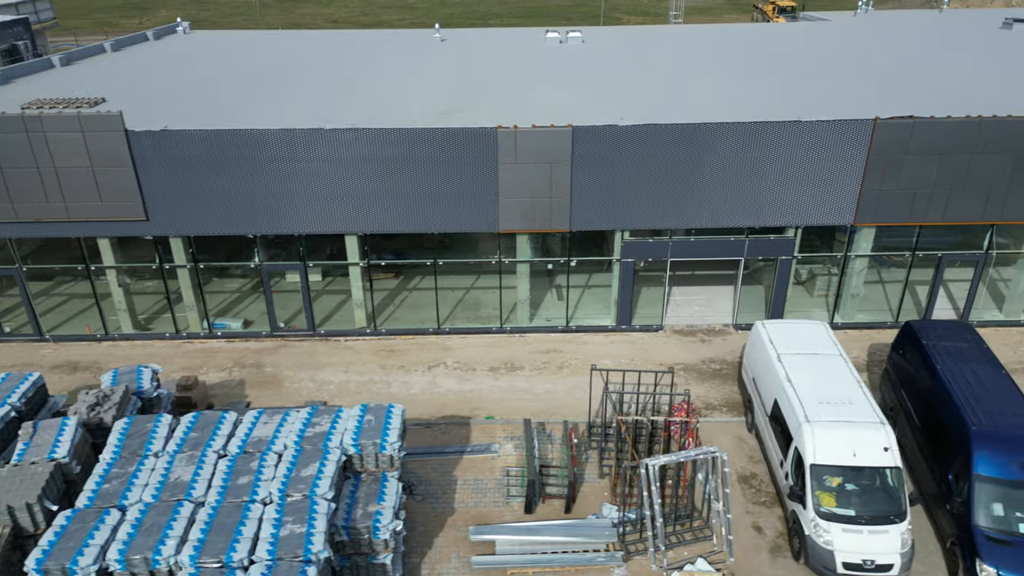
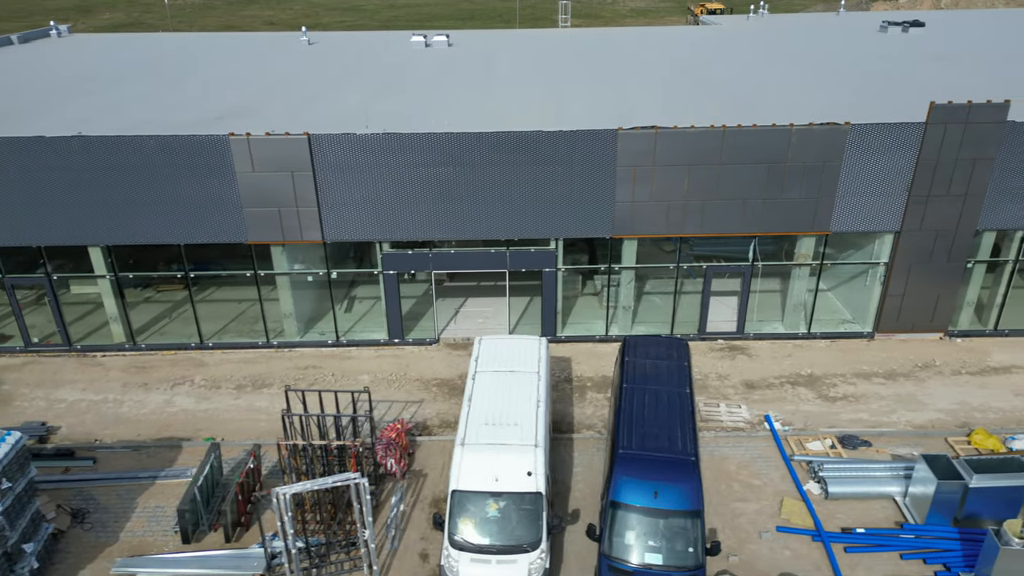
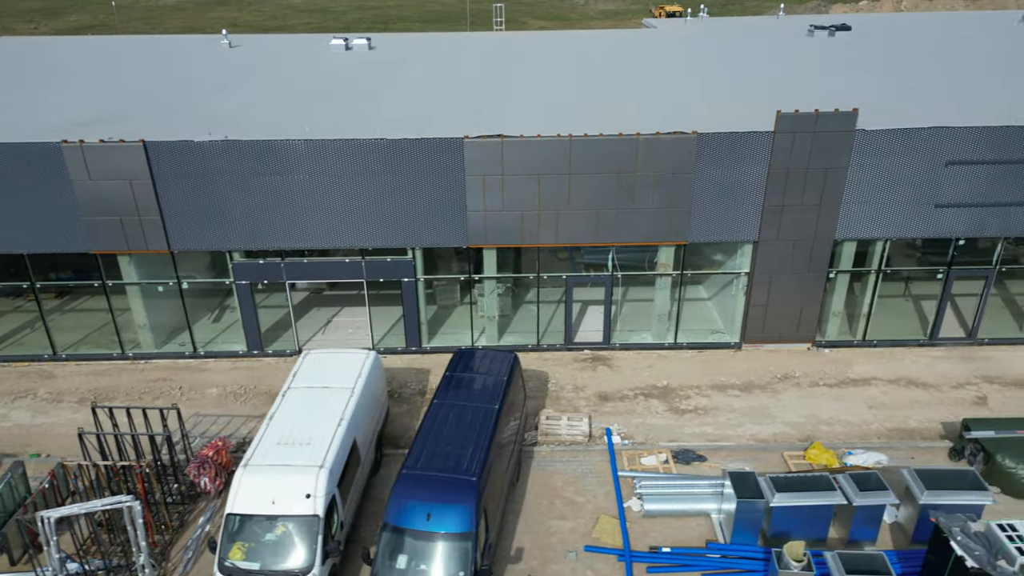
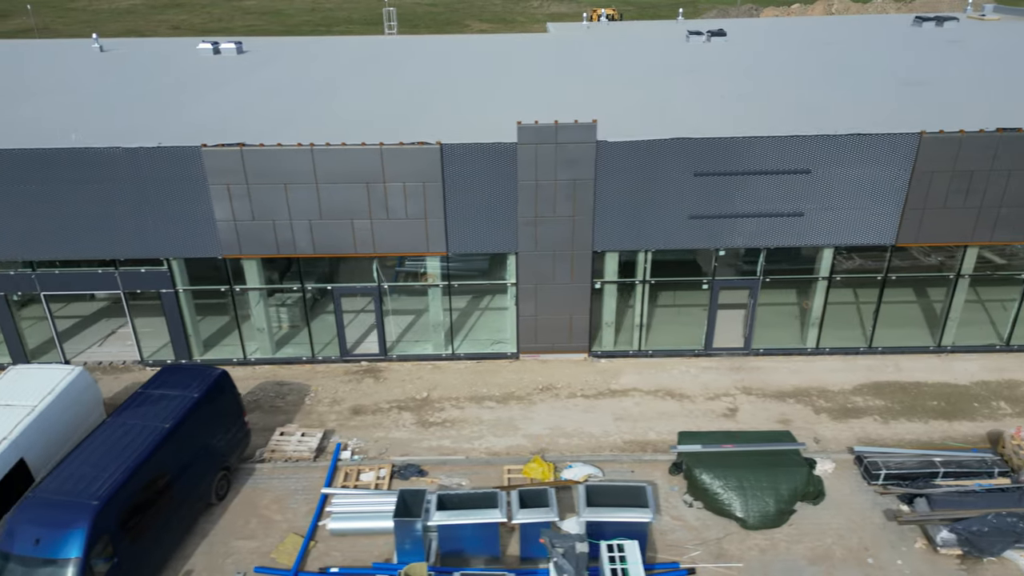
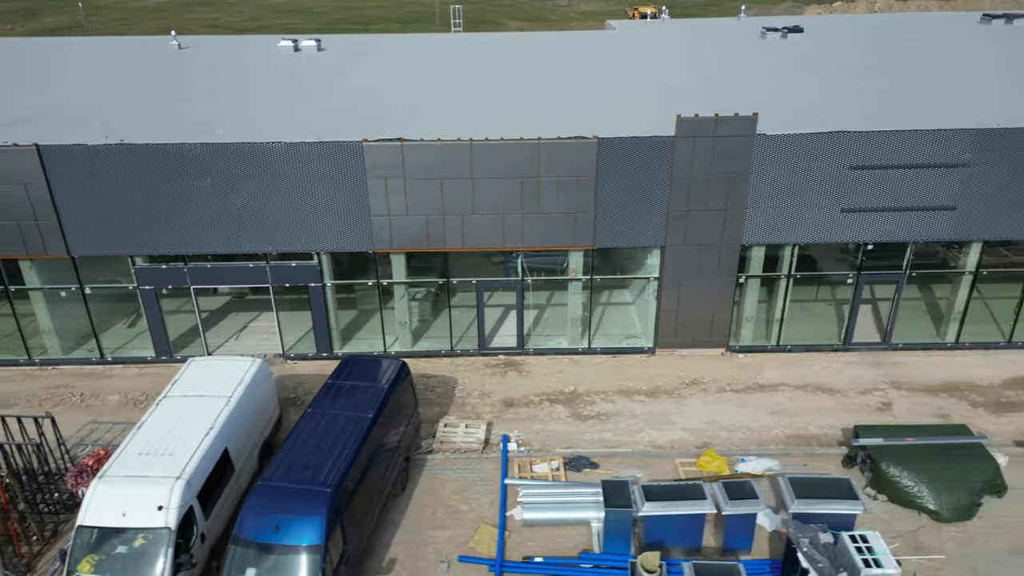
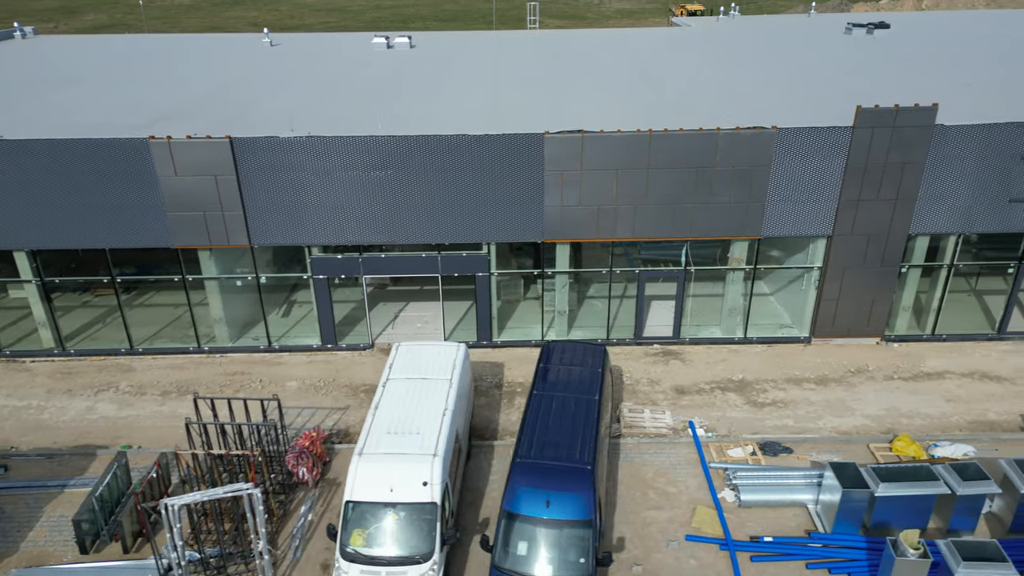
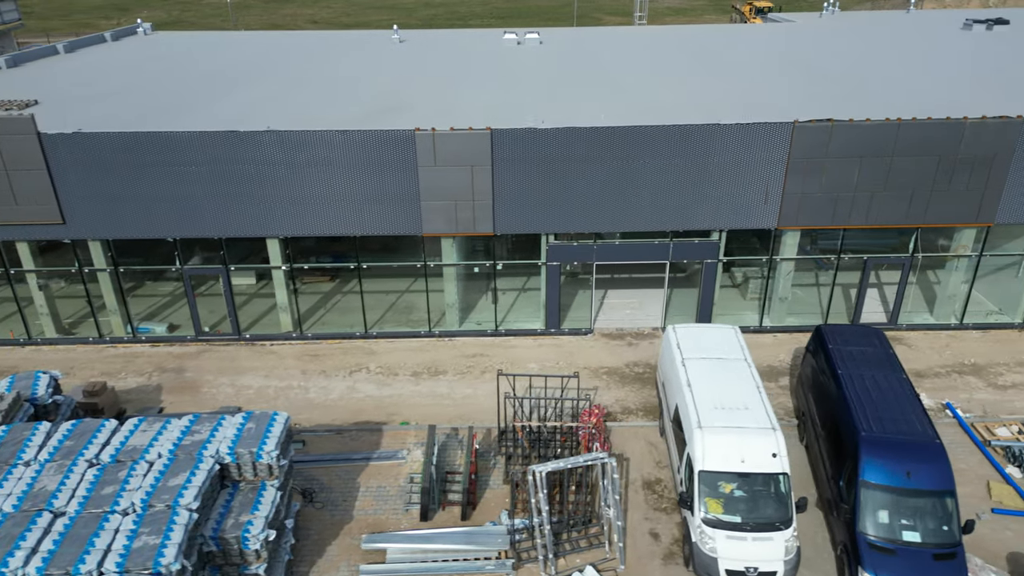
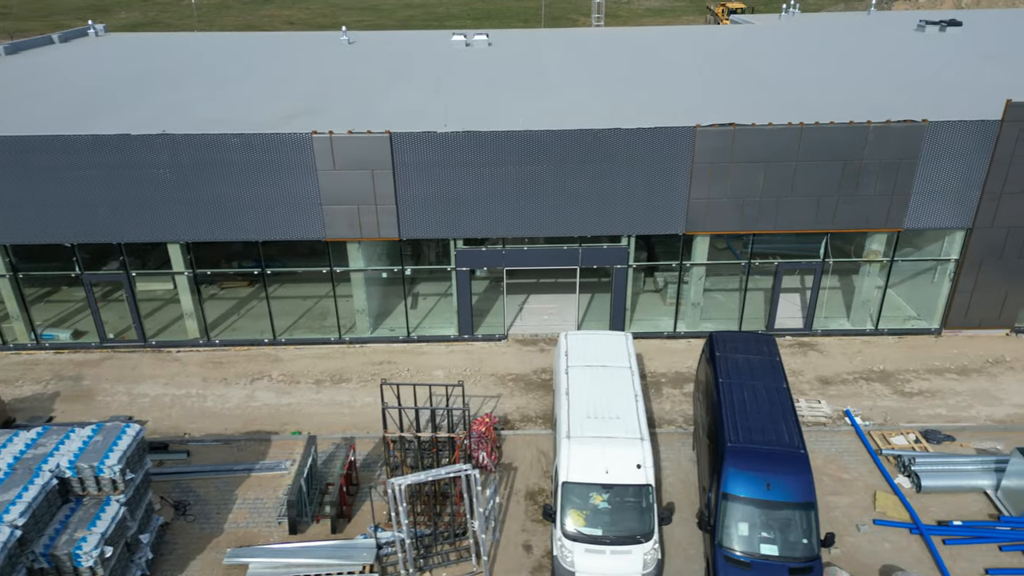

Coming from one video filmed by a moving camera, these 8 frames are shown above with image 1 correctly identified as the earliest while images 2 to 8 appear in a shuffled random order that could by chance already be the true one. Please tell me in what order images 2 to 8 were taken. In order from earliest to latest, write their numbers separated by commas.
7, 8, 2, 6, 3, 5, 4
